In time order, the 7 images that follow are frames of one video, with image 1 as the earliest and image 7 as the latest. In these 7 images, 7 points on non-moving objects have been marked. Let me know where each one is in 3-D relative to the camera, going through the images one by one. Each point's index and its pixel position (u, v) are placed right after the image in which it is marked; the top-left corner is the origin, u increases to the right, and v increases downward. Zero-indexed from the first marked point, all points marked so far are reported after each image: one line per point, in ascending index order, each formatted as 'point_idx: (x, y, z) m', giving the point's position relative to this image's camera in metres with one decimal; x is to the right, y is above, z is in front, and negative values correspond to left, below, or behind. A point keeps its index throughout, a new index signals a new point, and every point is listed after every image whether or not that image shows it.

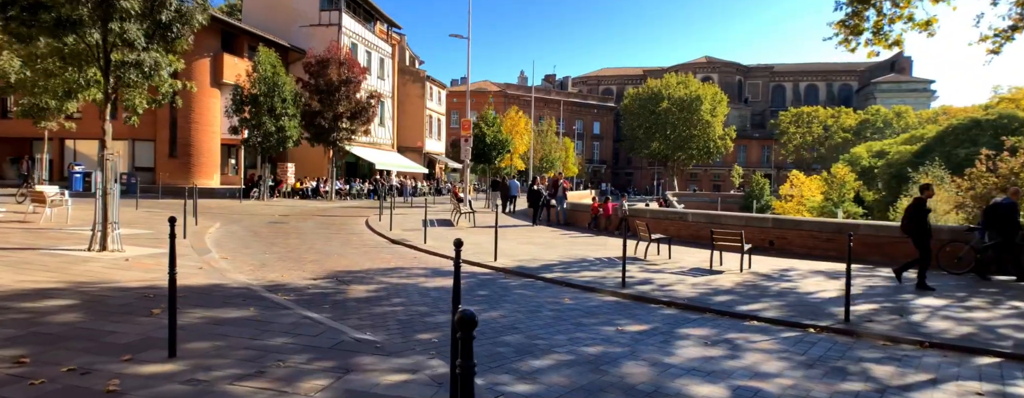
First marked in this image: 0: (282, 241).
0: (-5.4, -1.0, +14.4) m
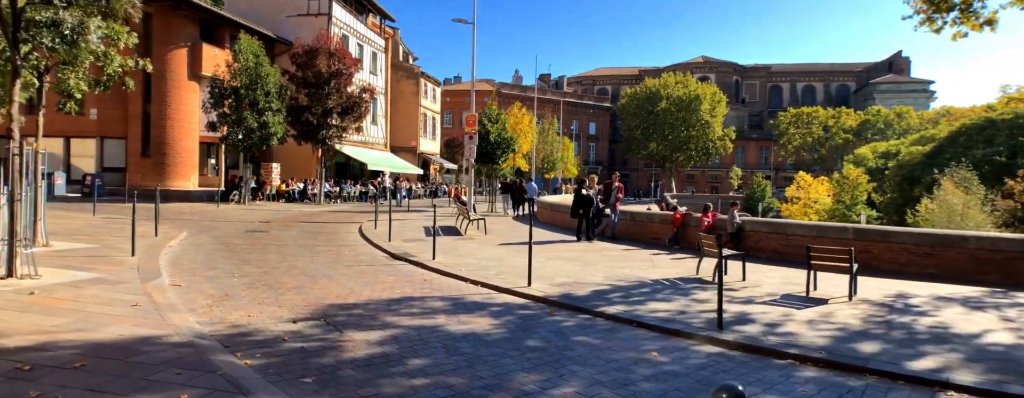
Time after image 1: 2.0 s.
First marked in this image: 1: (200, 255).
0: (-4.8, -1.1, +11.7) m
1: (-5.9, -1.1, +11.6) m
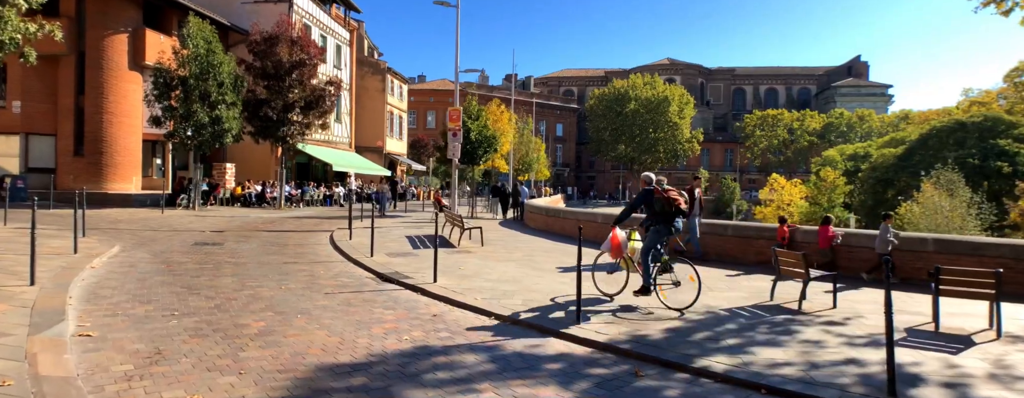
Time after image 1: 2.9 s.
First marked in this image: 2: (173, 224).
0: (-4.5, -1.2, +9.0) m
1: (-5.5, -1.2, +8.9) m
2: (-10.1, -0.7, +18.2) m
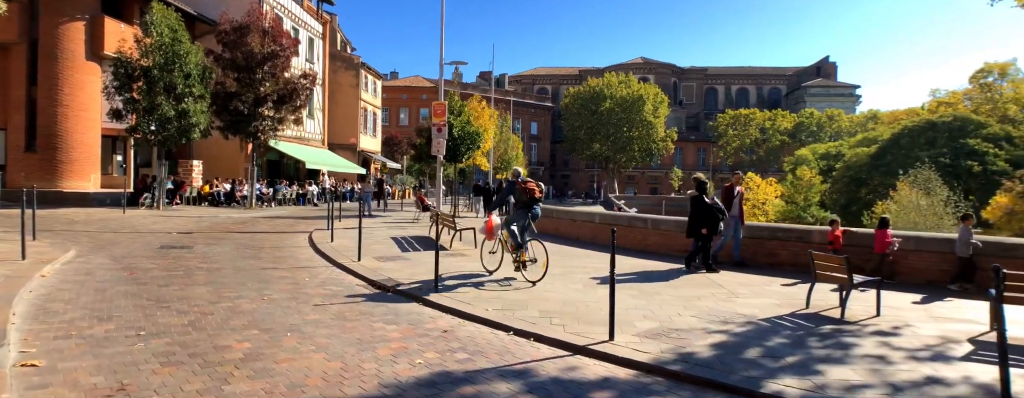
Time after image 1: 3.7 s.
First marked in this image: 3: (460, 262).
0: (-4.3, -1.2, +8.0) m
1: (-5.3, -1.2, +7.8) m
2: (-10.4, -0.7, +16.8) m
3: (-1.0, -1.2, +11.3) m
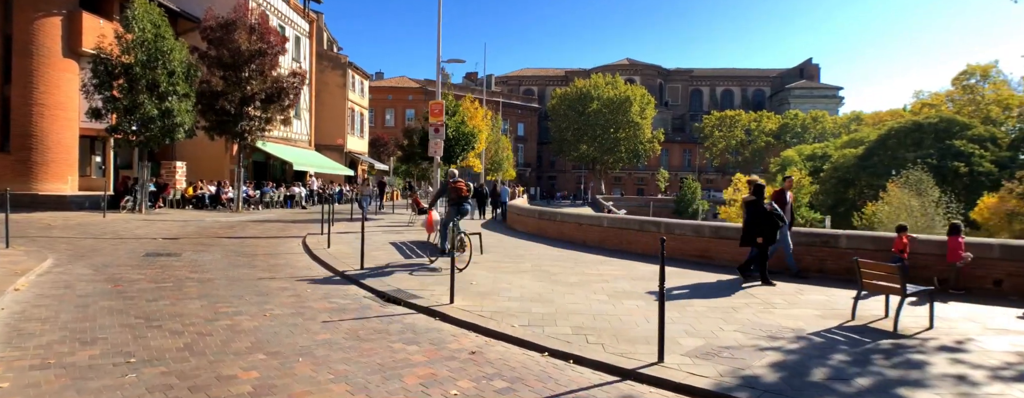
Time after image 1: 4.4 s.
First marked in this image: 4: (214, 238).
0: (-4.0, -1.2, +7.2) m
1: (-5.0, -1.2, +7.0) m
2: (-10.3, -0.8, +15.9) m
3: (-0.7, -1.2, +10.6) m
4: (-7.3, -1.0, +15.2) m
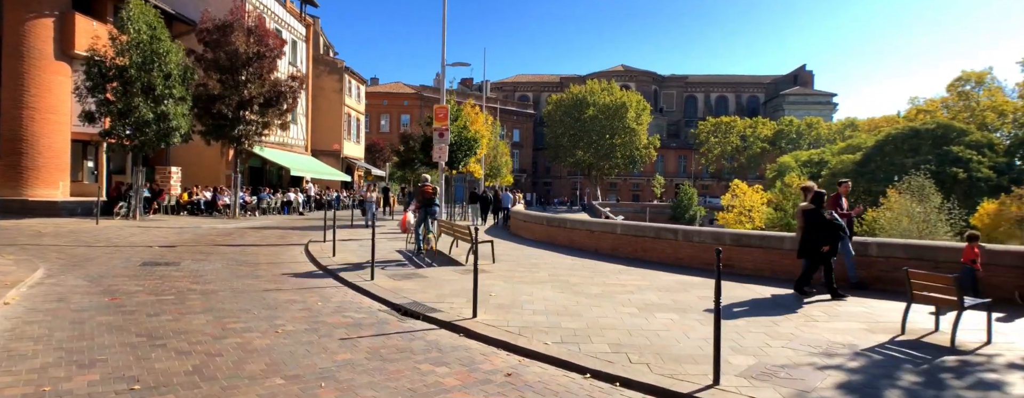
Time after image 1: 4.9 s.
0: (-3.7, -1.3, +6.7) m
1: (-4.7, -1.3, +6.4) m
2: (-10.1, -0.9, +15.3) m
3: (-0.5, -1.3, +10.1) m
4: (-7.1, -1.1, +14.6) m
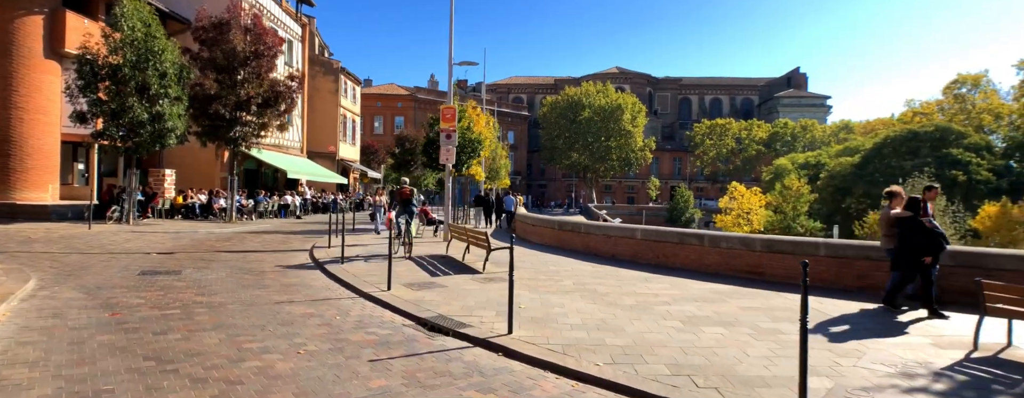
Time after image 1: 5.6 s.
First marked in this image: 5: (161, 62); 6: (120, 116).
0: (-3.2, -1.4, +6.0) m
1: (-4.3, -1.4, +5.8) m
2: (-9.7, -1.0, +14.6) m
3: (-0.1, -1.4, +9.5) m
4: (-6.8, -1.2, +13.9) m
5: (-11.1, +4.3, +19.4) m
6: (-12.0, +2.5, +19.0) m
